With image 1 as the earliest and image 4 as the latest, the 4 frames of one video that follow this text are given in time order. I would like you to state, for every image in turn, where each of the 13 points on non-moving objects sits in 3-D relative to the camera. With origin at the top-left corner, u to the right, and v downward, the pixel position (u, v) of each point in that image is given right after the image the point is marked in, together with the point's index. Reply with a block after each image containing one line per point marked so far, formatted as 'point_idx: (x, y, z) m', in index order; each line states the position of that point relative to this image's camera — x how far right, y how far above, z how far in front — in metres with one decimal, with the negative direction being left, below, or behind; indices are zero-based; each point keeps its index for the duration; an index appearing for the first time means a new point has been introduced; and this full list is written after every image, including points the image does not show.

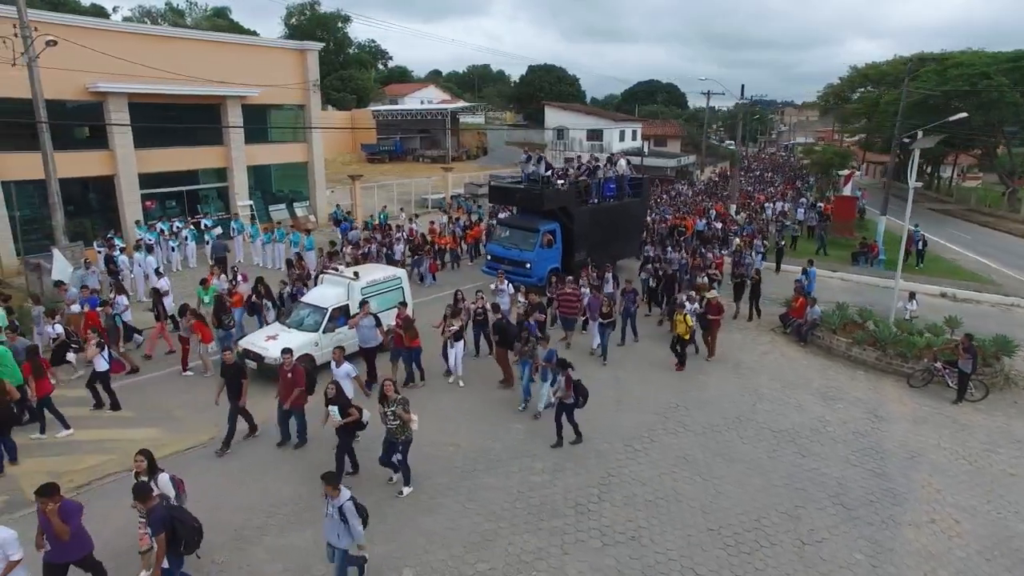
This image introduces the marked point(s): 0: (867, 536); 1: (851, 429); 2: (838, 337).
0: (+5.9, -4.1, +8.1) m
1: (+7.7, -3.2, +11.2) m
2: (+9.9, -1.5, +14.9) m
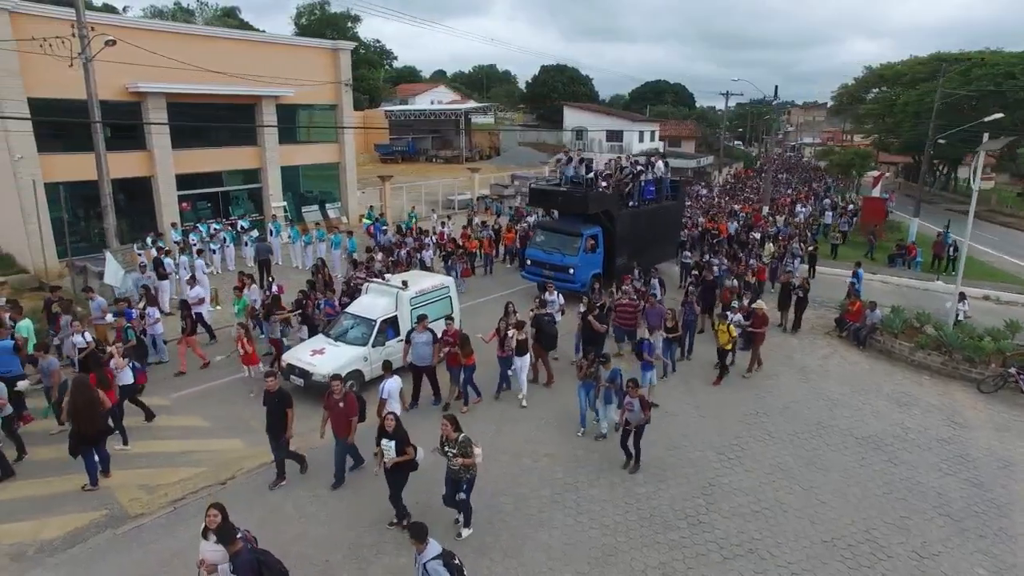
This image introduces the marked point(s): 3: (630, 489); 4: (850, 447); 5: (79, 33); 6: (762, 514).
0: (+7.6, -4.2, +7.9) m
1: (+9.4, -3.3, +11.0) m
2: (+11.6, -1.6, +14.7) m
3: (+2.0, -3.4, +8.4) m
4: (+7.1, -3.3, +10.4) m
5: (-11.1, +6.5, +12.6) m
6: (+4.2, -3.8, +8.2) m
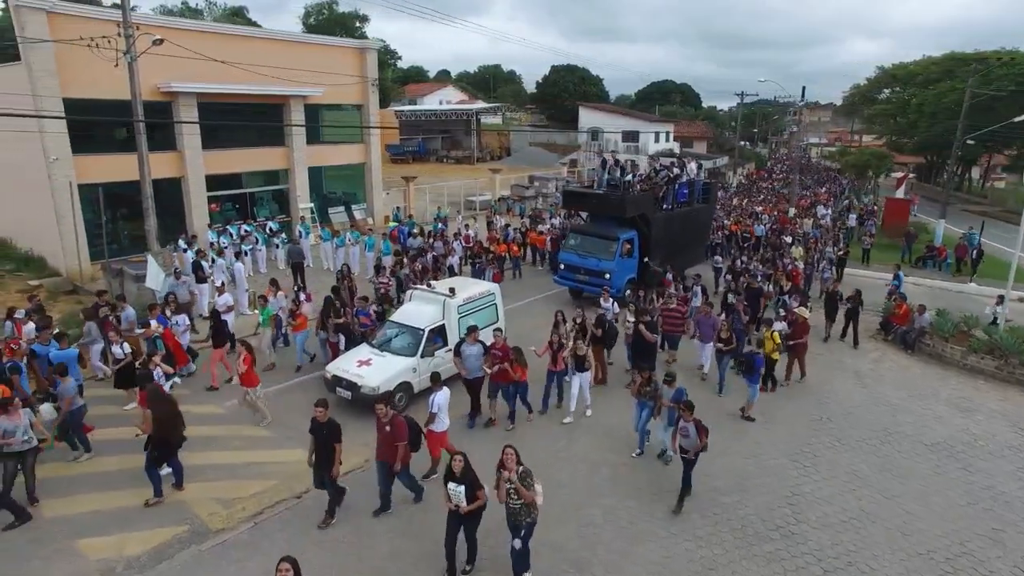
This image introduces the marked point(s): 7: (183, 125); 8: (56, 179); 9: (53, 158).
0: (+8.9, -4.3, +7.7) m
1: (+10.8, -3.4, +10.8) m
2: (+12.9, -1.7, +14.5) m
3: (+3.3, -3.5, +8.2) m
4: (+8.4, -3.4, +10.2) m
5: (-9.7, +6.4, +12.4) m
6: (+5.5, -3.9, +8.0) m
7: (-12.4, +6.2, +18.6) m
8: (-14.8, +3.6, +16.1) m
9: (-14.8, +4.2, +15.9) m
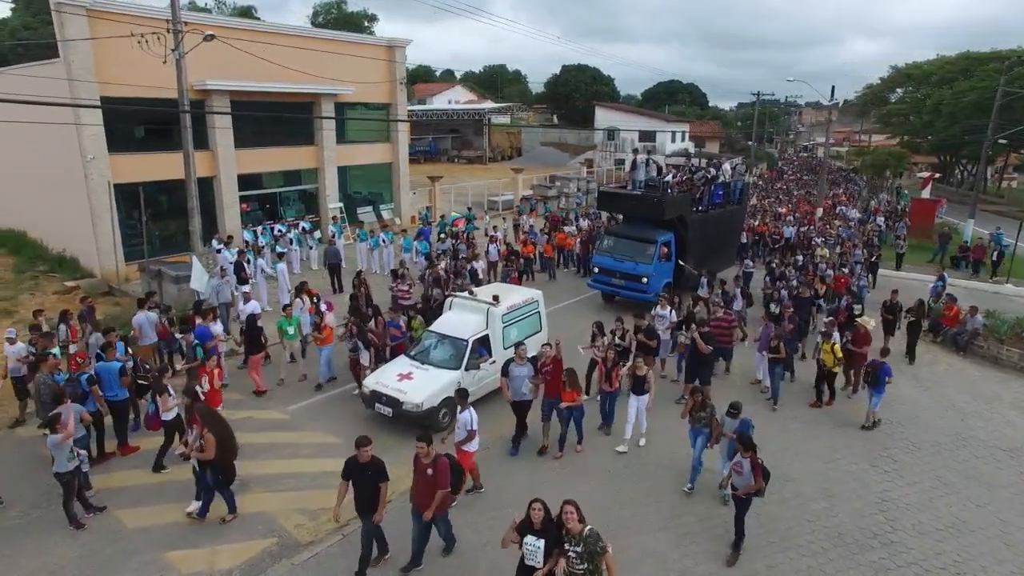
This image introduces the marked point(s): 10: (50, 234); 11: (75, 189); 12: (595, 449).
0: (+10.3, -4.3, +7.5) m
1: (+12.2, -3.4, +10.6) m
2: (+14.3, -1.7, +14.3) m
3: (+4.7, -3.5, +7.9) m
4: (+9.8, -3.5, +9.9) m
5: (-8.3, +6.4, +12.1) m
6: (+6.9, -3.9, +7.8) m
7: (-11.0, +6.1, +18.4) m
8: (-13.4, +3.5, +15.8) m
9: (-13.4, +4.1, +15.7) m
10: (-16.1, +1.9, +17.2) m
11: (-14.3, +3.2, +16.2) m
12: (+1.6, -3.0, +9.5) m
